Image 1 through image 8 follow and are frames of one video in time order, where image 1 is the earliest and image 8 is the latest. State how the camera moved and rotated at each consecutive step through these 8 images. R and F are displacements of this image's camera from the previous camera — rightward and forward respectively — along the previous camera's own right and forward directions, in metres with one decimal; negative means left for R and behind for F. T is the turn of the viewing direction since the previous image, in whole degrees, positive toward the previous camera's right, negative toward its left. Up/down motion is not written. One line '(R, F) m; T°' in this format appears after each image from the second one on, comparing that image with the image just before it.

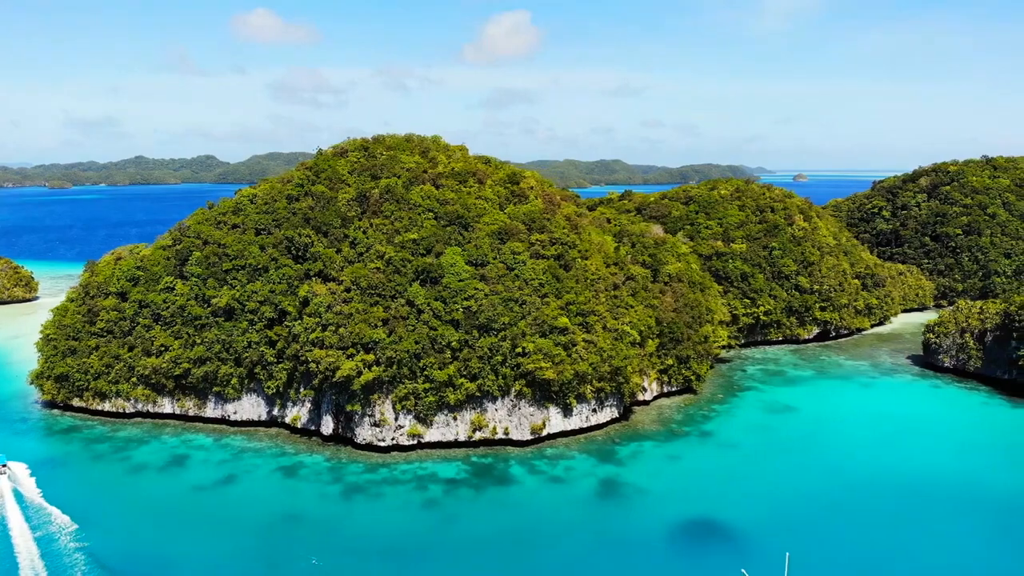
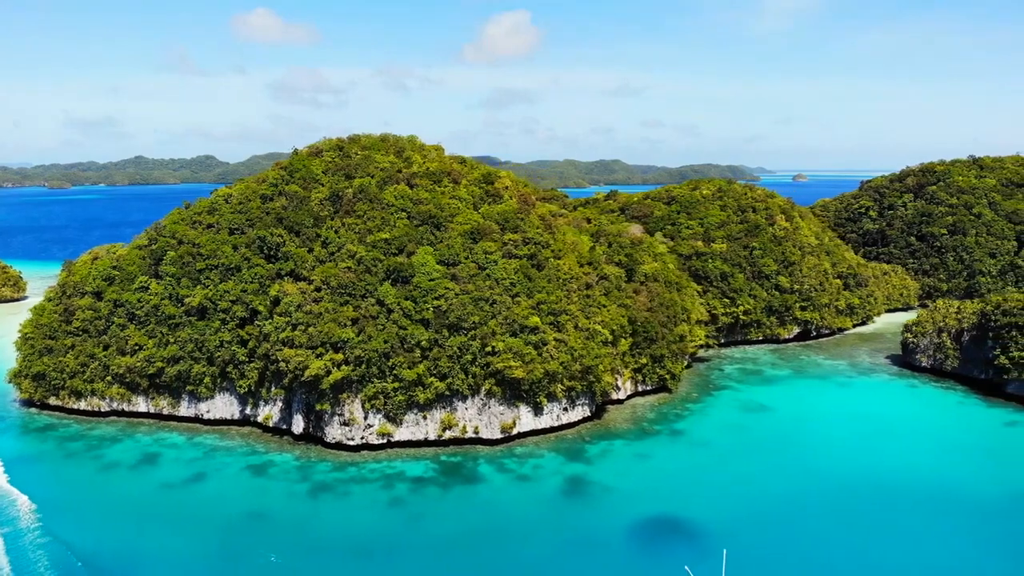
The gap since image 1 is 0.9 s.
(+1.6, -0.1) m; 0°
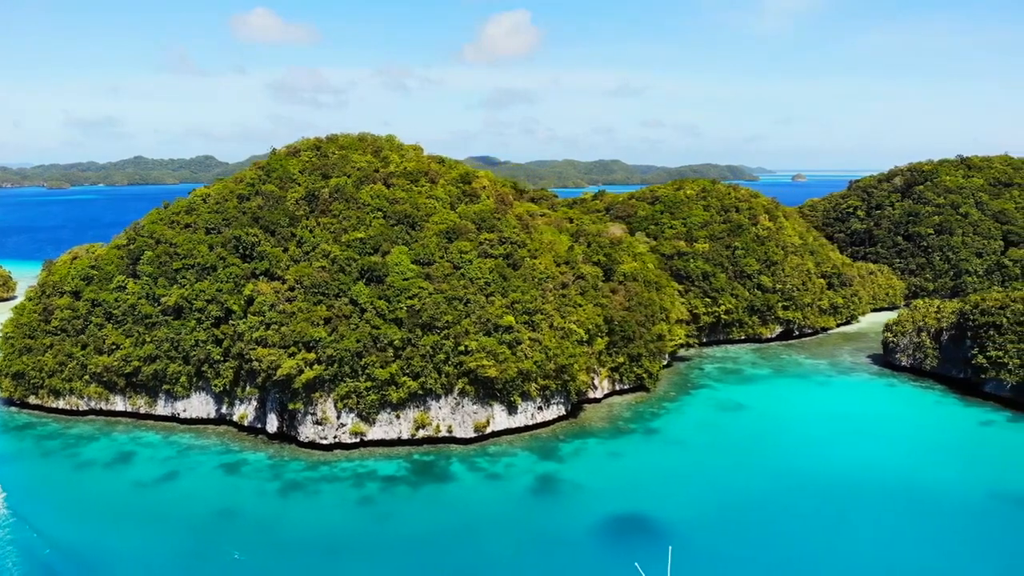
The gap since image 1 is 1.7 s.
(+1.5, -0.1) m; 0°
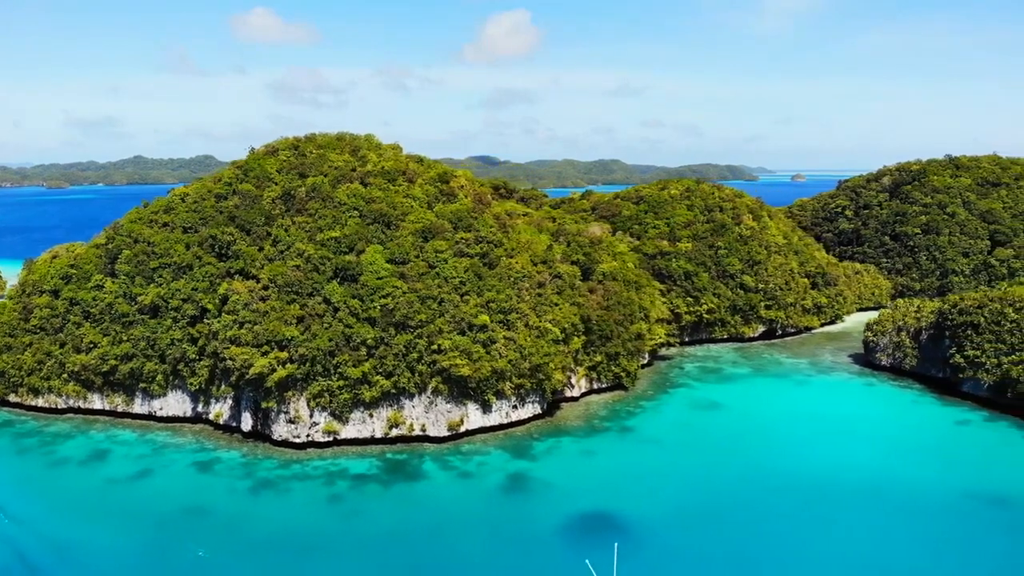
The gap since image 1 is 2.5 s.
(+1.5, -0.1) m; 0°
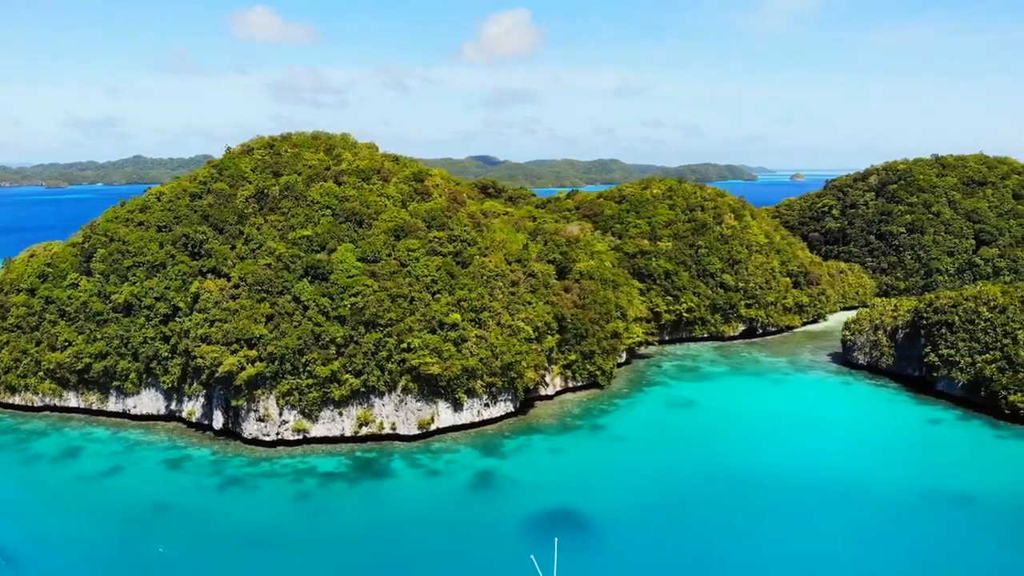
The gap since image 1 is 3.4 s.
(+1.7, -0.1) m; 0°
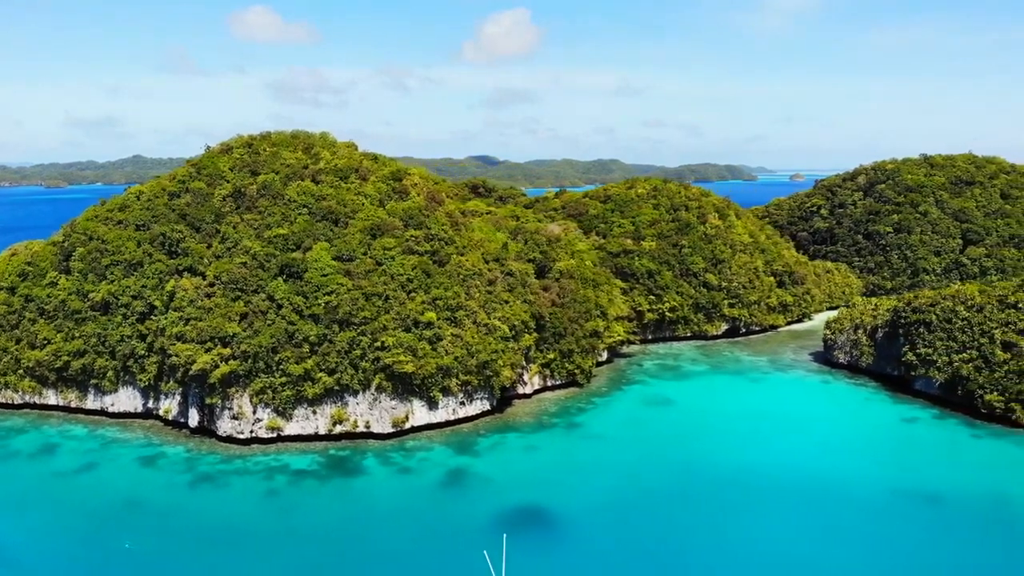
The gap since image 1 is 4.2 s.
(+1.4, -0.1) m; 0°
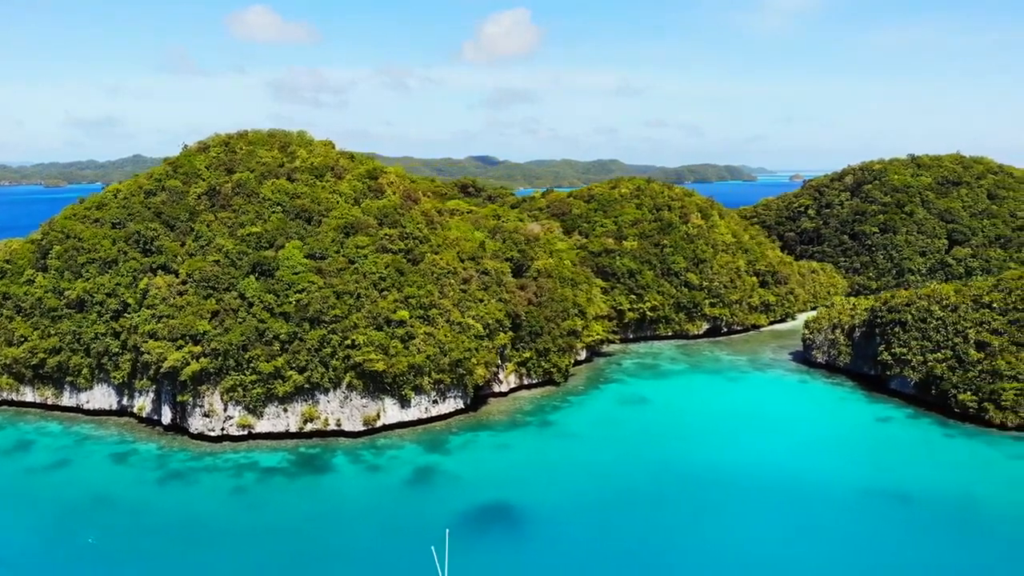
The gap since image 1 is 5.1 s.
(+1.6, -0.1) m; 0°
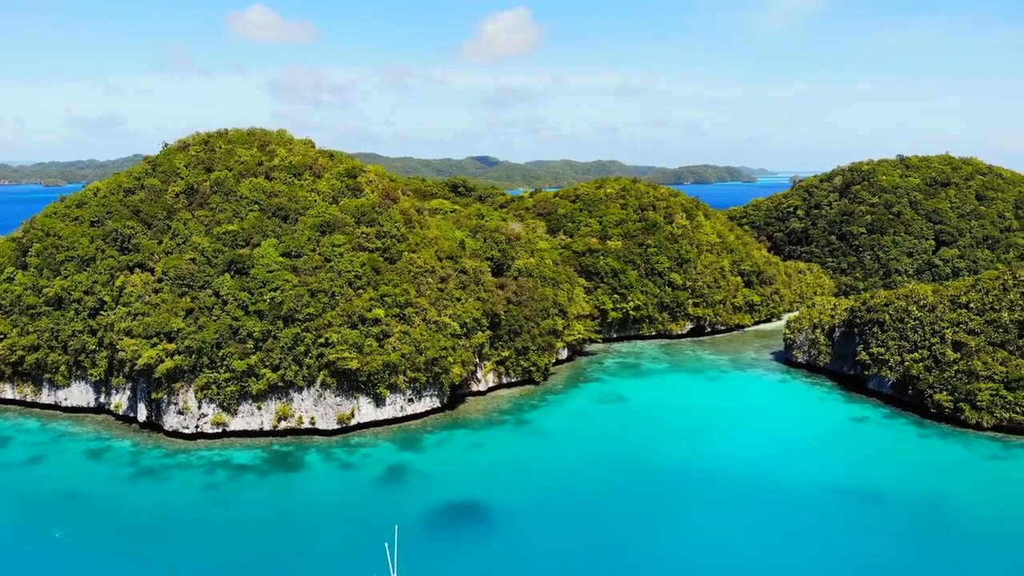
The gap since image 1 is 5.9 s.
(+1.4, -0.1) m; 0°
